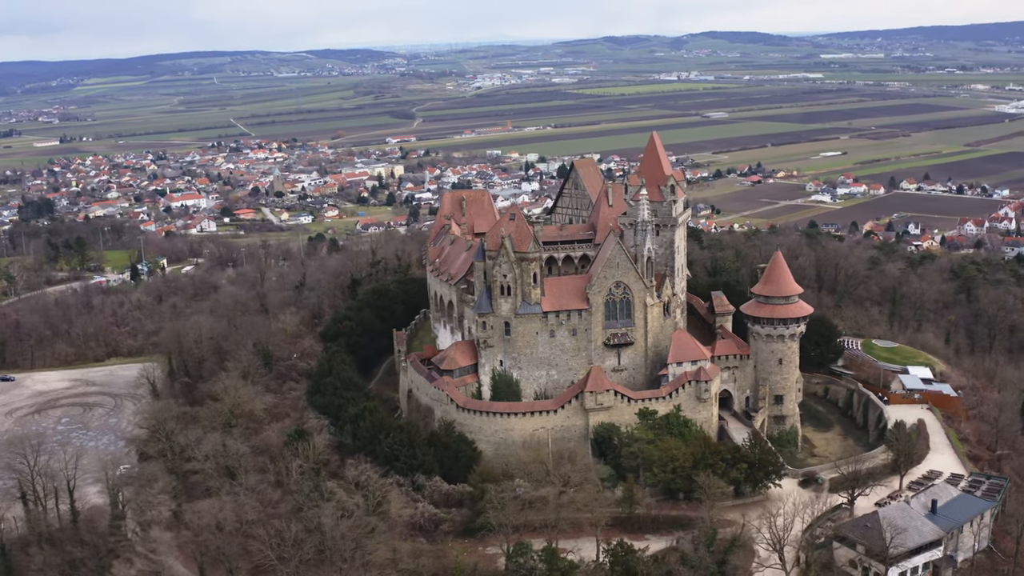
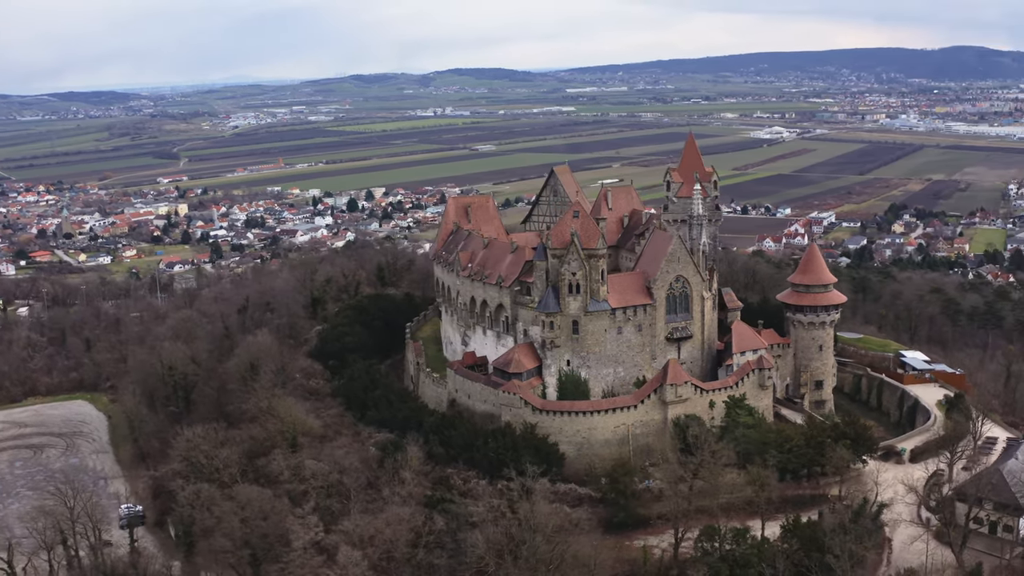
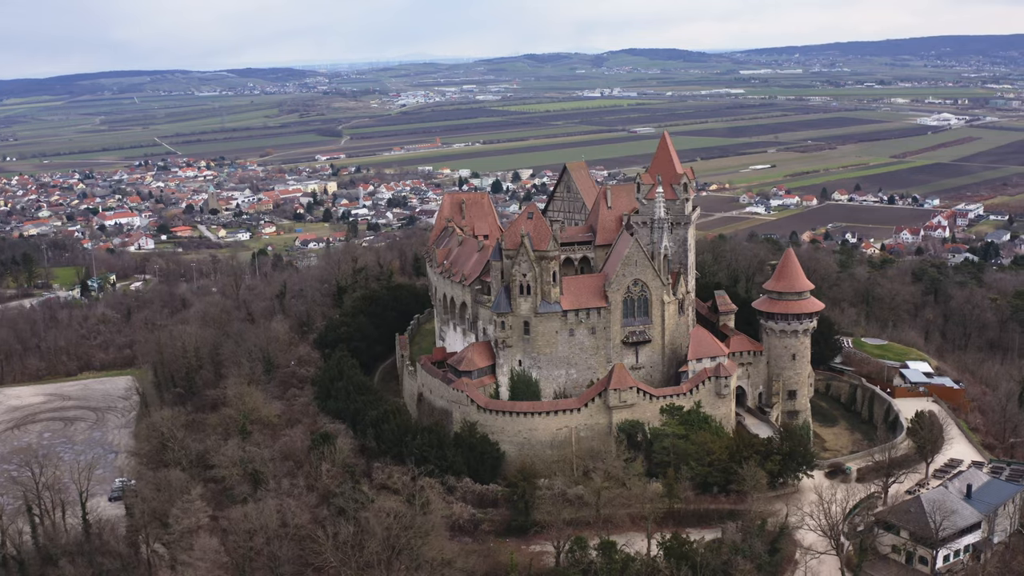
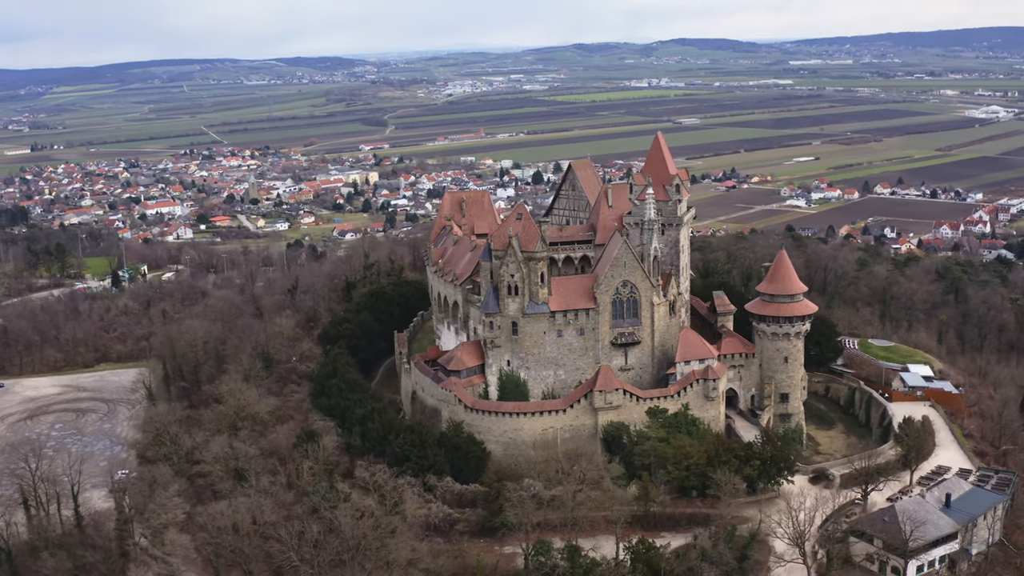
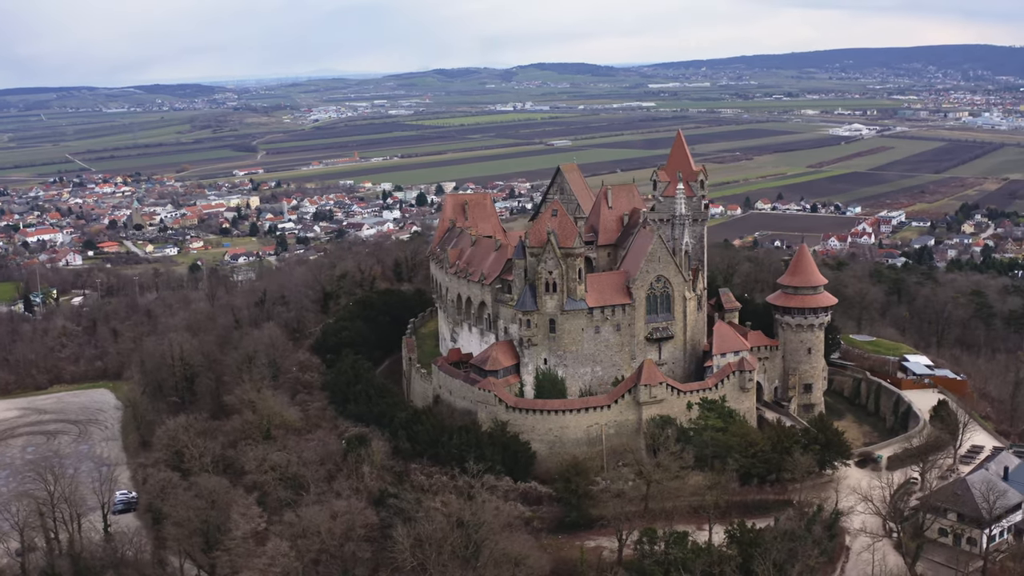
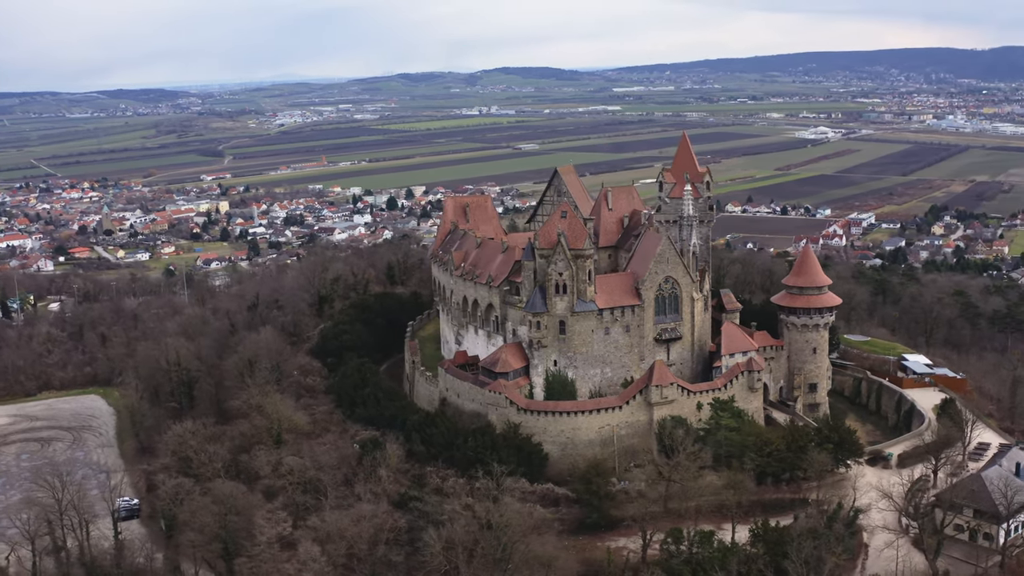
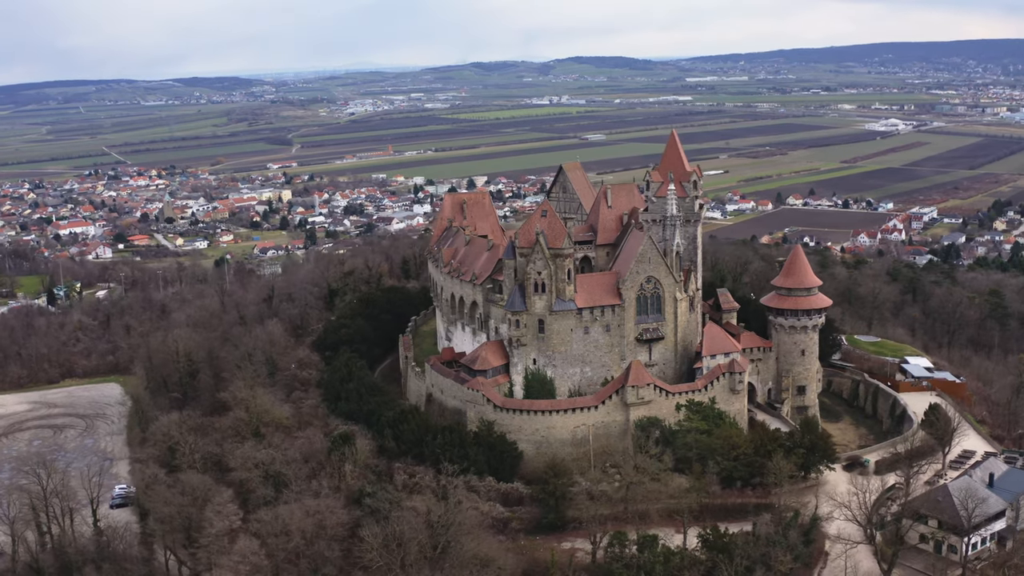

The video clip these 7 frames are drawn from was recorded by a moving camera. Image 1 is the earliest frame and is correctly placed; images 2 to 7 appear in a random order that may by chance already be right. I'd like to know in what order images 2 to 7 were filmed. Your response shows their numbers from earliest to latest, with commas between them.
4, 3, 7, 5, 6, 2
